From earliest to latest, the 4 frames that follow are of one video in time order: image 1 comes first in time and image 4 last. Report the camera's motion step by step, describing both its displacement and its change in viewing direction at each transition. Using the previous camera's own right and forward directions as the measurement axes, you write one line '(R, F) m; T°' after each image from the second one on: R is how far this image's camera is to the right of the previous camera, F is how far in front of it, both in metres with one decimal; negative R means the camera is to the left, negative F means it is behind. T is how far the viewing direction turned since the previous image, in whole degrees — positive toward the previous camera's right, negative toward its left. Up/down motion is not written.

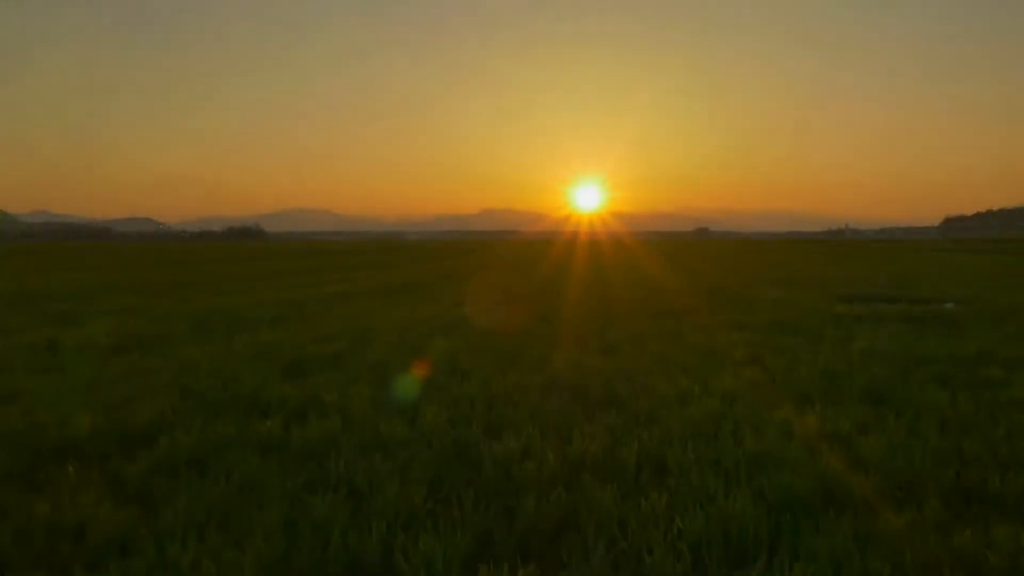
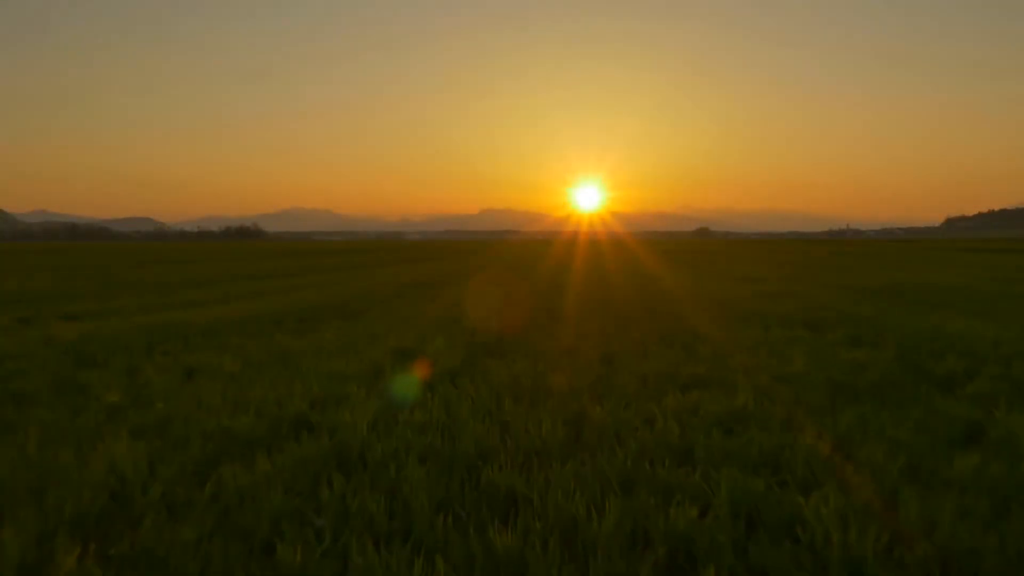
(0.0, +2.9) m; 0°
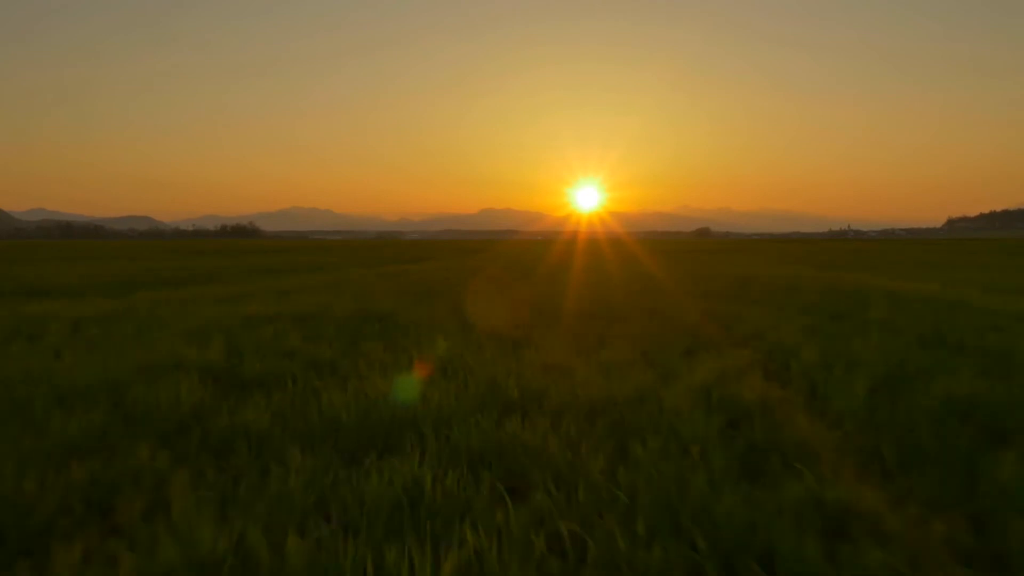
(-0.5, +4.7) m; 0°
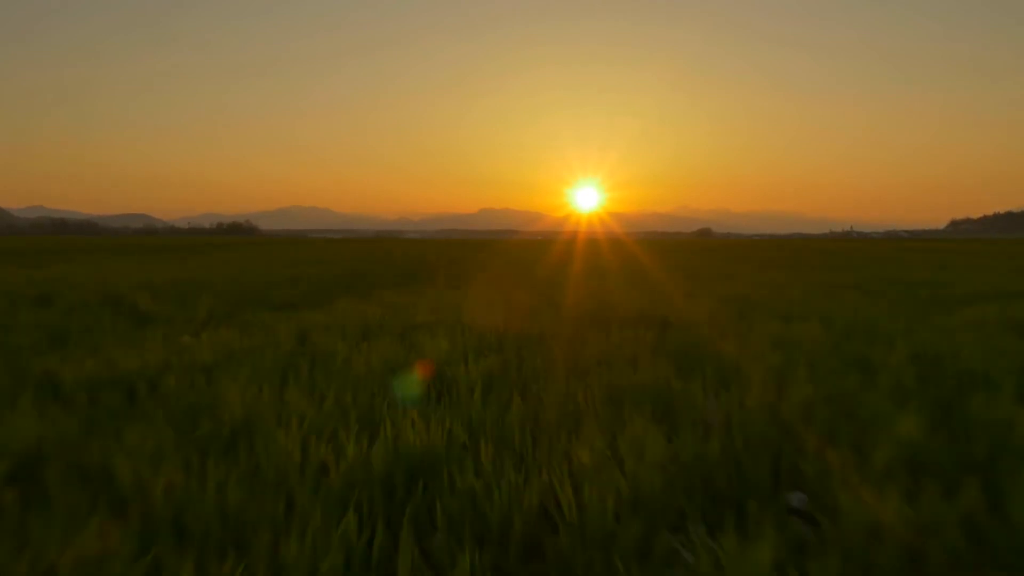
(-0.3, +3.1) m; 0°
